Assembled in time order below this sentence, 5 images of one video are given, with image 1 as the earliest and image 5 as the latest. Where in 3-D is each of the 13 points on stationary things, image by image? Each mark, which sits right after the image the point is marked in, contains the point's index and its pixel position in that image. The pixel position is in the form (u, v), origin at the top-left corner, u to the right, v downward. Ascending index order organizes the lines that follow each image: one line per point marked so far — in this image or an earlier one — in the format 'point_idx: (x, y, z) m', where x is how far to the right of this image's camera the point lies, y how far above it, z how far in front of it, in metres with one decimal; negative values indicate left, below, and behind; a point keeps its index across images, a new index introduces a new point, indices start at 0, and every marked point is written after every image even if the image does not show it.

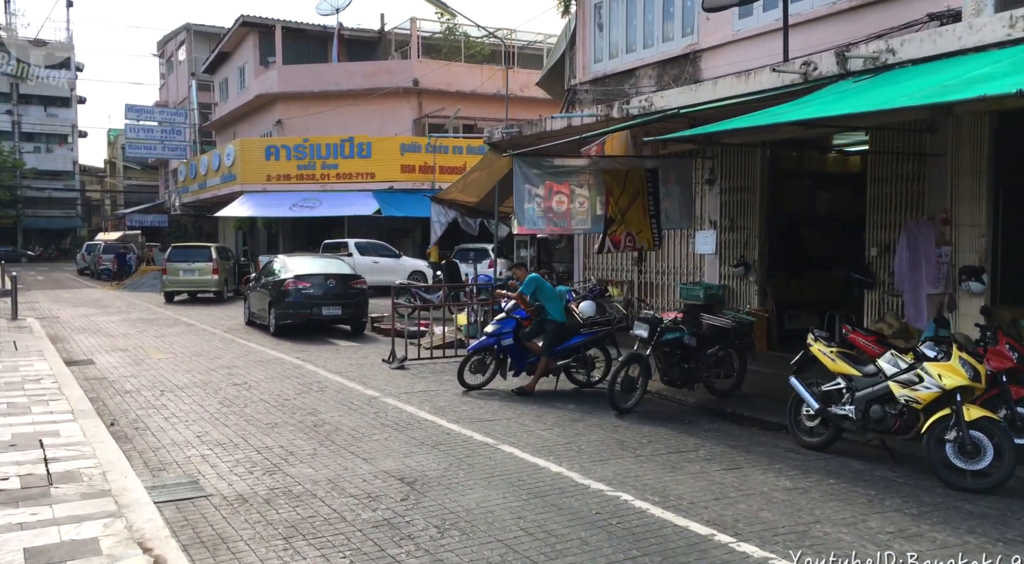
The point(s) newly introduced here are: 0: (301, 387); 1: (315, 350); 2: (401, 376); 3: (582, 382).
0: (-2.5, -1.3, +10.9) m
1: (-3.2, -1.1, +15.1) m
2: (-1.4, -1.2, +11.6) m
3: (+0.8, -1.1, +10.5) m
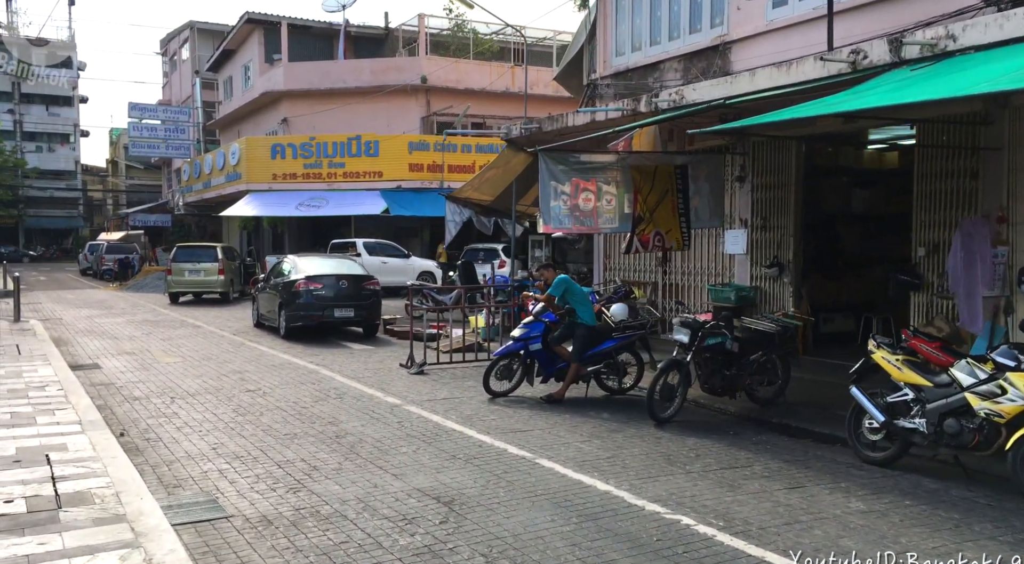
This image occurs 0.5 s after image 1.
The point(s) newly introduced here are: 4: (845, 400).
0: (-2.2, -1.3, +10.4) m
1: (-2.9, -1.1, +14.6) m
2: (-1.1, -1.2, +11.1) m
3: (+1.1, -1.2, +10.0) m
4: (+3.2, -1.1, +8.7) m
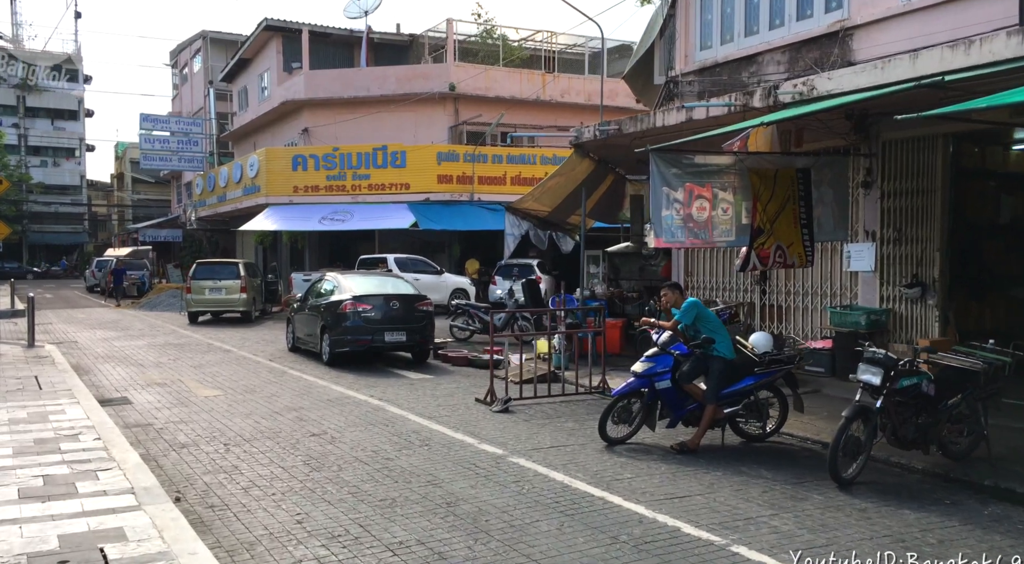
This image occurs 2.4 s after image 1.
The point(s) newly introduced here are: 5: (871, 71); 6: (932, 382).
0: (-1.1, -1.5, +8.8) m
1: (-1.8, -1.5, +13.0) m
2: (0.0, -1.5, +9.5) m
3: (+2.2, -1.4, +8.4) m
4: (+4.3, -1.3, +7.2) m
5: (+3.6, +2.1, +9.1) m
6: (+3.2, -0.7, +6.8) m
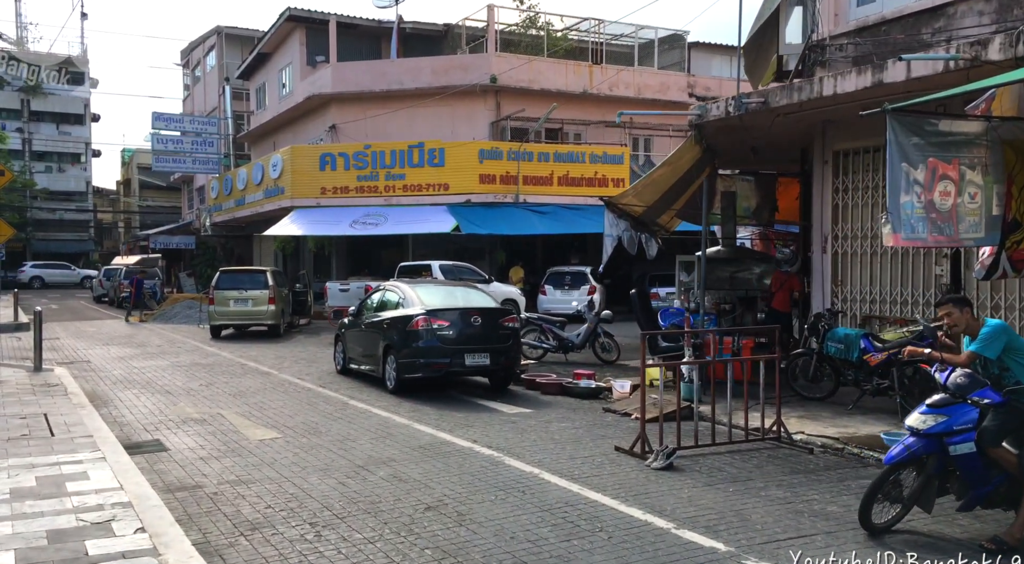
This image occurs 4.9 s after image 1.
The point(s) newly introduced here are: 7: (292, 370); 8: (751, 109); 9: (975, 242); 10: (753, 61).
0: (+0.3, -1.6, +6.3) m
1: (-0.4, -1.6, +10.5) m
2: (+1.4, -1.6, +7.0) m
3: (+3.6, -1.5, +5.8) m
4: (+5.7, -1.4, +4.6) m
5: (+5.0, +2.0, +6.5) m
6: (+4.5, -0.8, +4.3) m
7: (-3.9, -1.5, +16.2) m
8: (+2.9, +2.0, +10.8) m
9: (+3.7, +0.3, +7.4) m
10: (+3.9, +3.6, +14.7) m
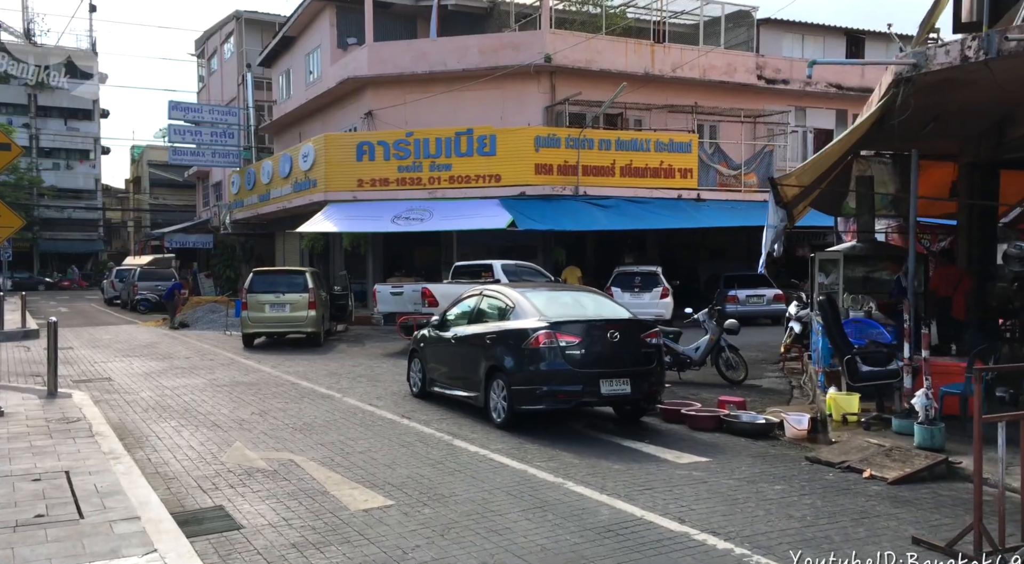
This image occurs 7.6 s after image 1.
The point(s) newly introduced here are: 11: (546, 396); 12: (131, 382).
0: (+1.8, -1.7, +3.5) m
1: (+1.2, -1.7, +7.7) m
2: (+2.9, -1.7, +4.2) m
3: (+5.1, -1.6, +3.1) m
4: (+7.2, -1.5, +1.8) m
5: (+6.5, +1.9, +3.8) m
6: (+6.1, -0.9, +1.5) m
7: (-2.3, -1.6, +13.5) m
8: (+4.4, +2.0, +8.0) m
9: (+5.3, +0.3, +4.6) m
10: (+5.4, +3.5, +11.9) m
11: (+0.4, -1.2, +9.5) m
12: (-6.2, -1.6, +14.9) m
